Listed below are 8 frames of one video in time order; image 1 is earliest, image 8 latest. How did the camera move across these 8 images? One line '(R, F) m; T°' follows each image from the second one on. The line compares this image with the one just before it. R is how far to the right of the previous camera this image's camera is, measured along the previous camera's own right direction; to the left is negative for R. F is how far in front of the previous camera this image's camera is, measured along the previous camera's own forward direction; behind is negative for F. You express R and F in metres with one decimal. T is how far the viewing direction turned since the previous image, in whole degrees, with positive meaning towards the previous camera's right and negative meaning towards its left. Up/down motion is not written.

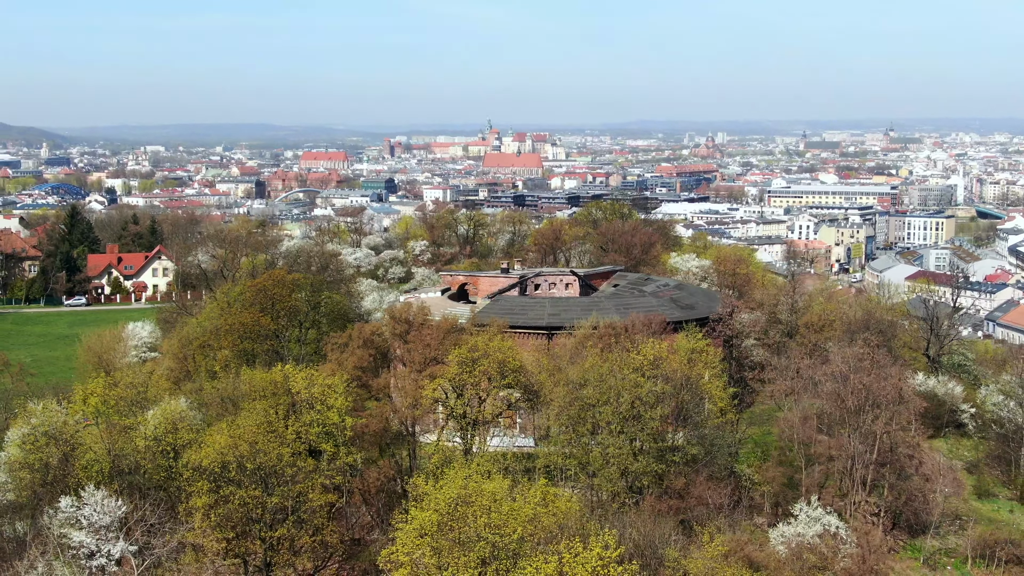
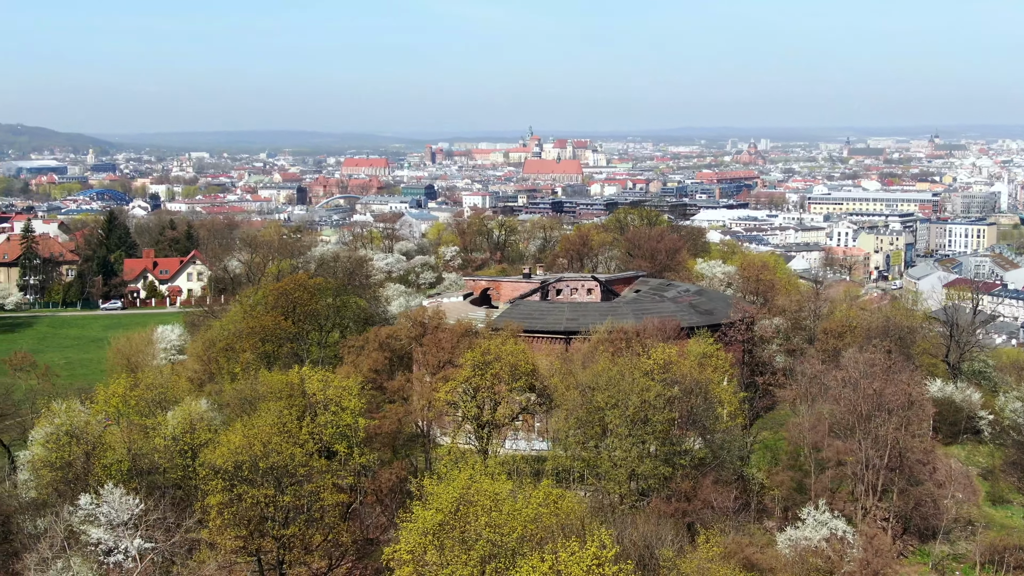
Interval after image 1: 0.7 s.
(+0.6, -0.3) m; -2°
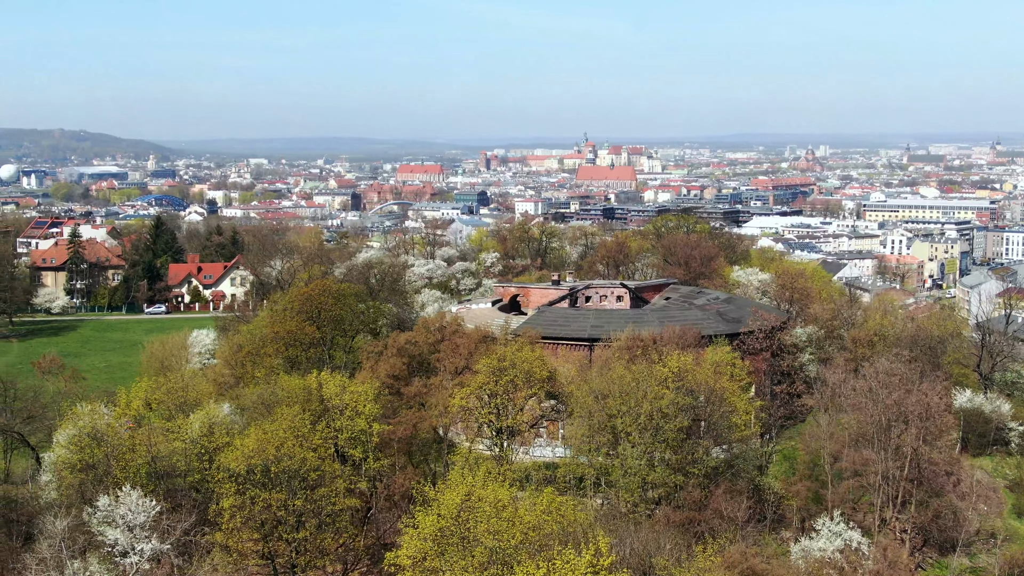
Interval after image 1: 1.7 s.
(+0.8, 0.0) m; -2°
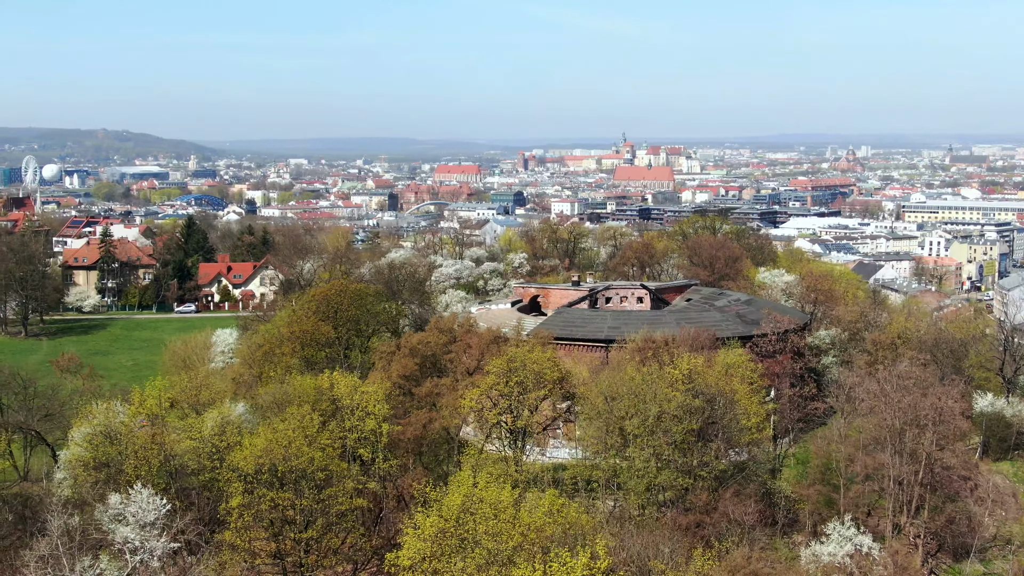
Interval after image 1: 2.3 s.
(+0.6, +0.1) m; -2°
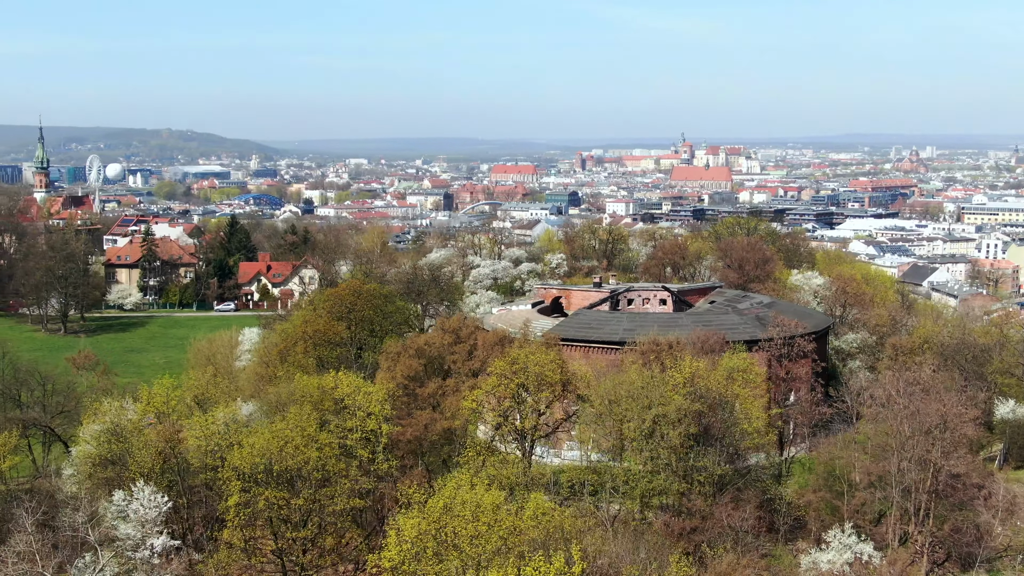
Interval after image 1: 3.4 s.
(+1.2, +0.1) m; -2°
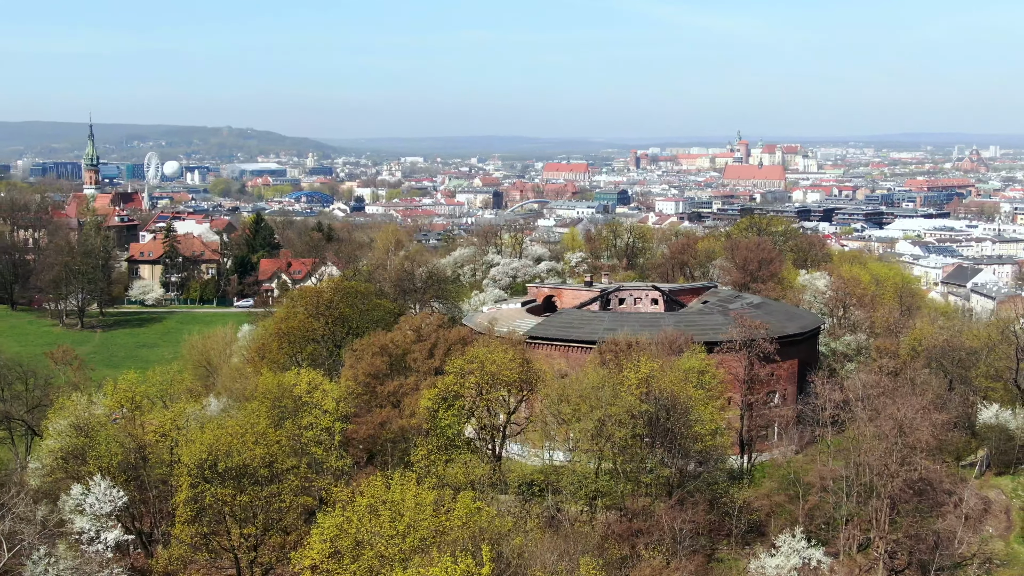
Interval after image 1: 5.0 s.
(+2.1, +0.2) m; -2°
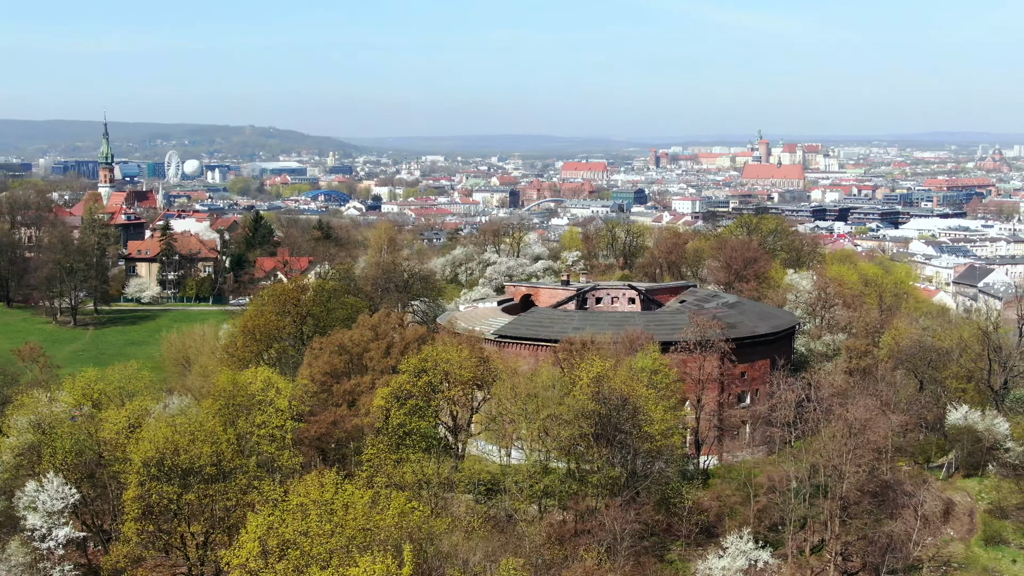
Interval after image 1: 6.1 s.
(+1.4, +0.1) m; 0°
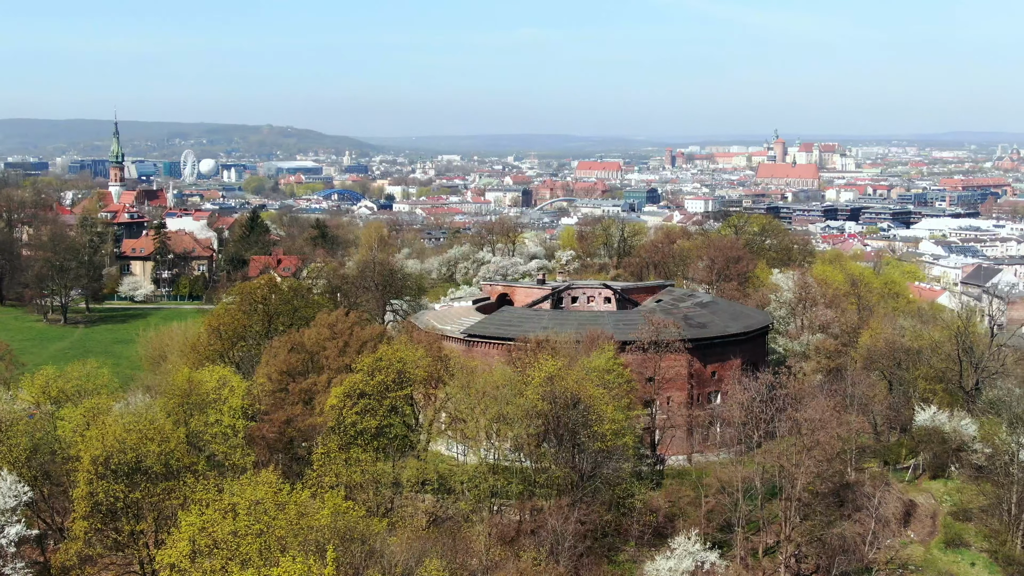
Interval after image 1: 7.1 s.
(+1.3, +0.1) m; 0°
